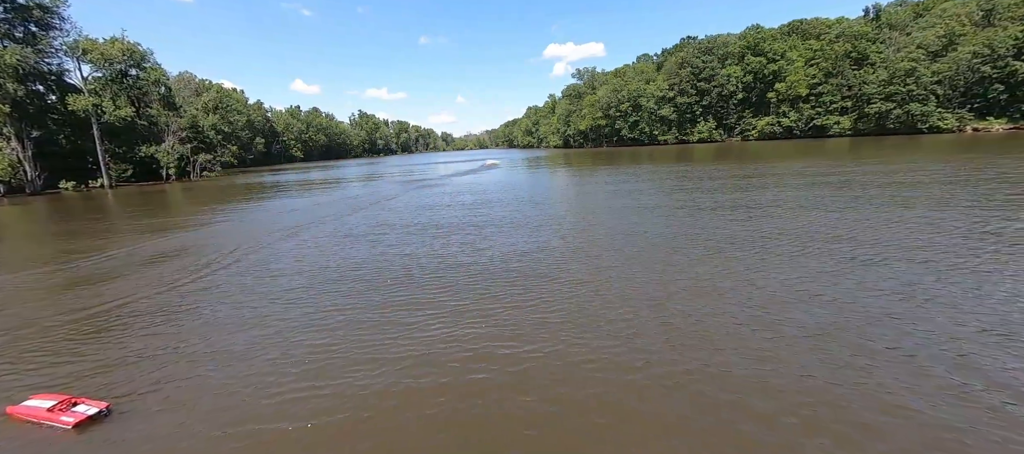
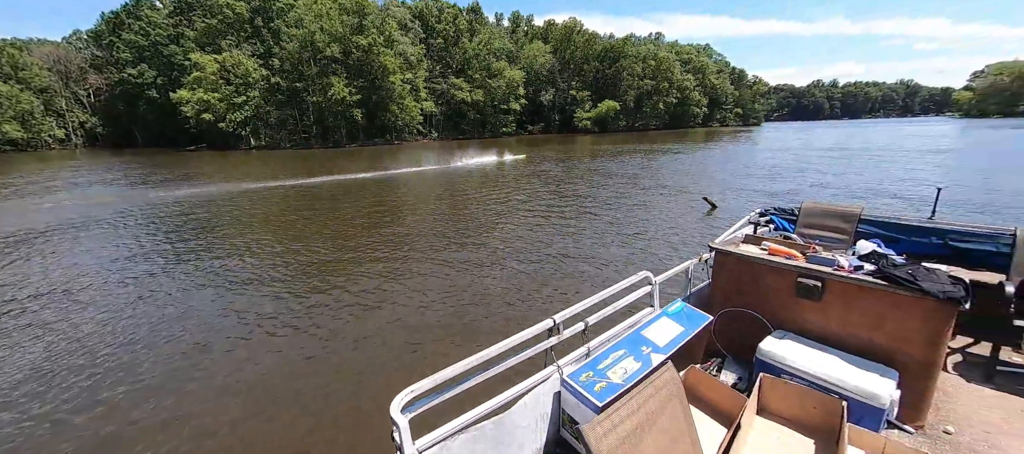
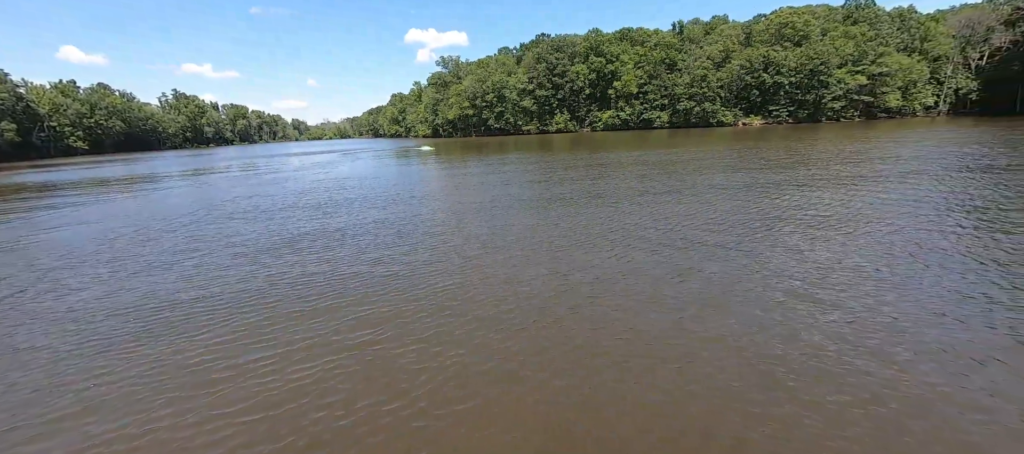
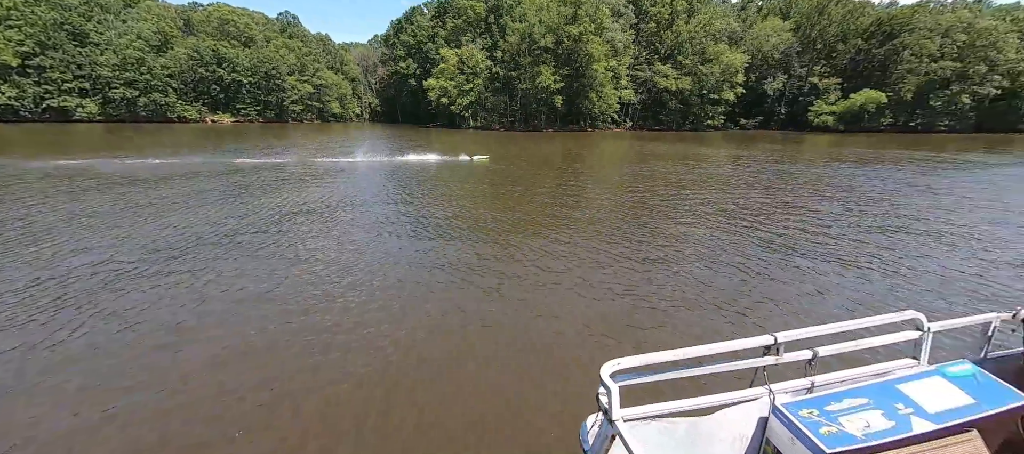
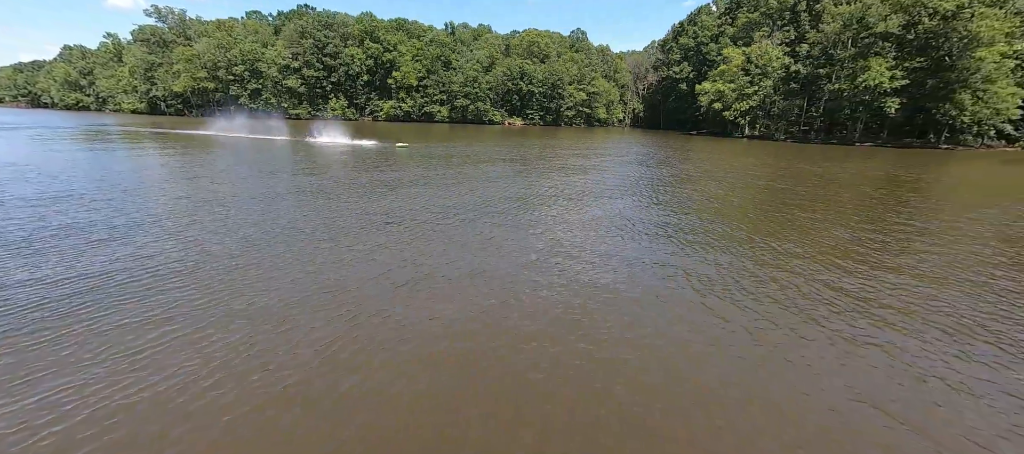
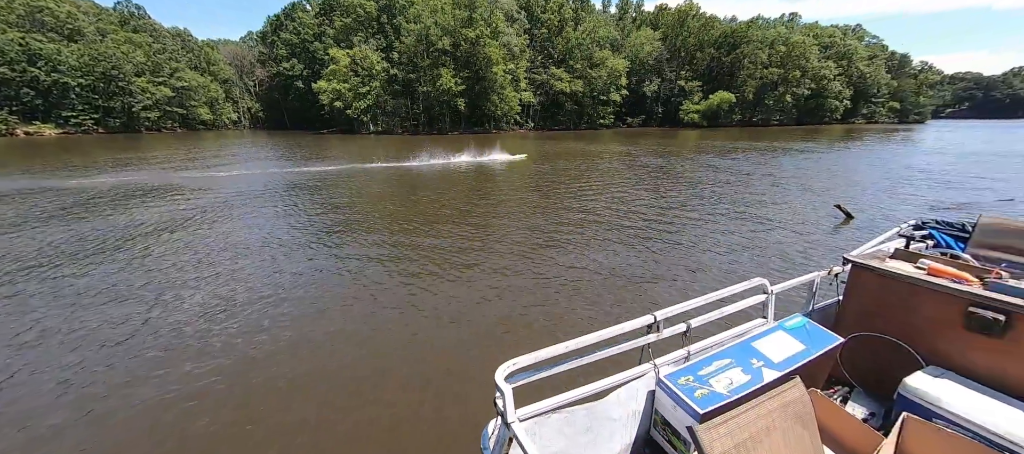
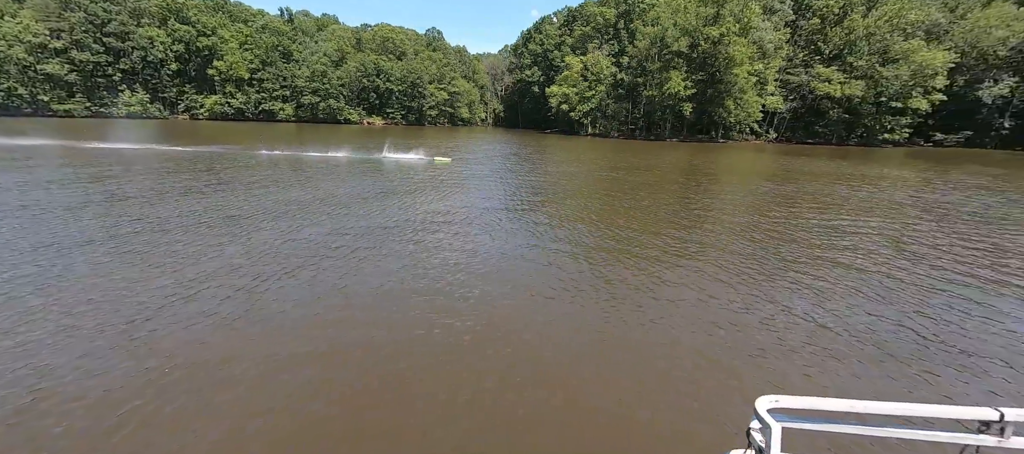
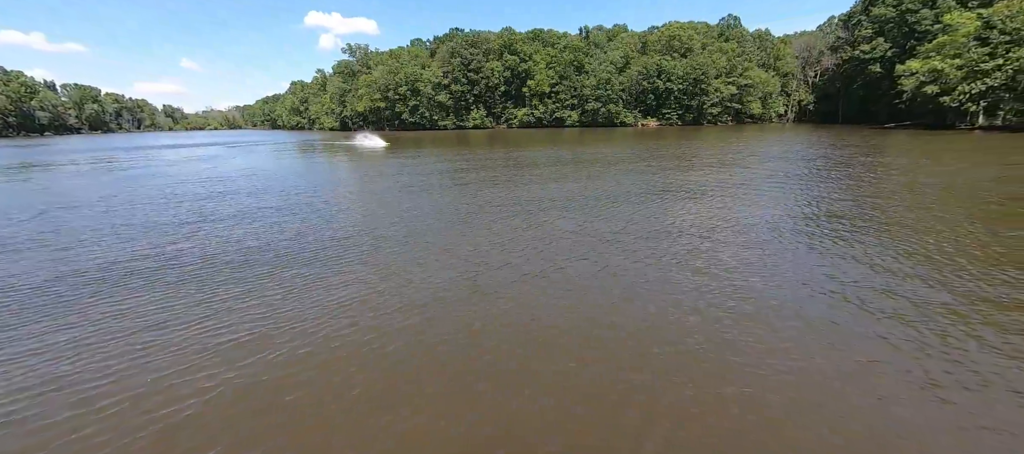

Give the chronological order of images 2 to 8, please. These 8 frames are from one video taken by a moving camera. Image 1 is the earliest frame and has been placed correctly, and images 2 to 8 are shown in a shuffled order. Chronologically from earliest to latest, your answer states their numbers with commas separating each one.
3, 8, 5, 7, 4, 6, 2
